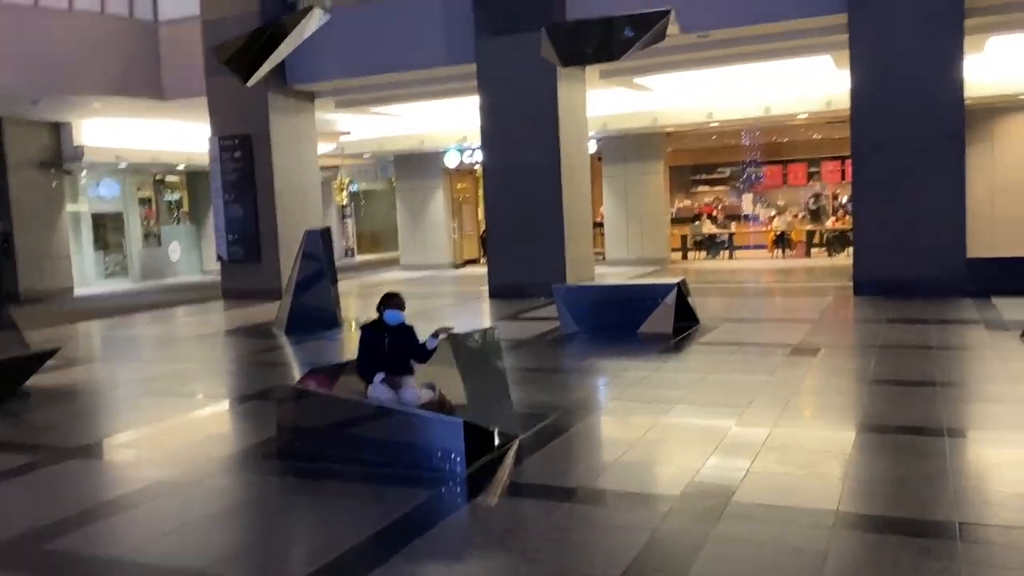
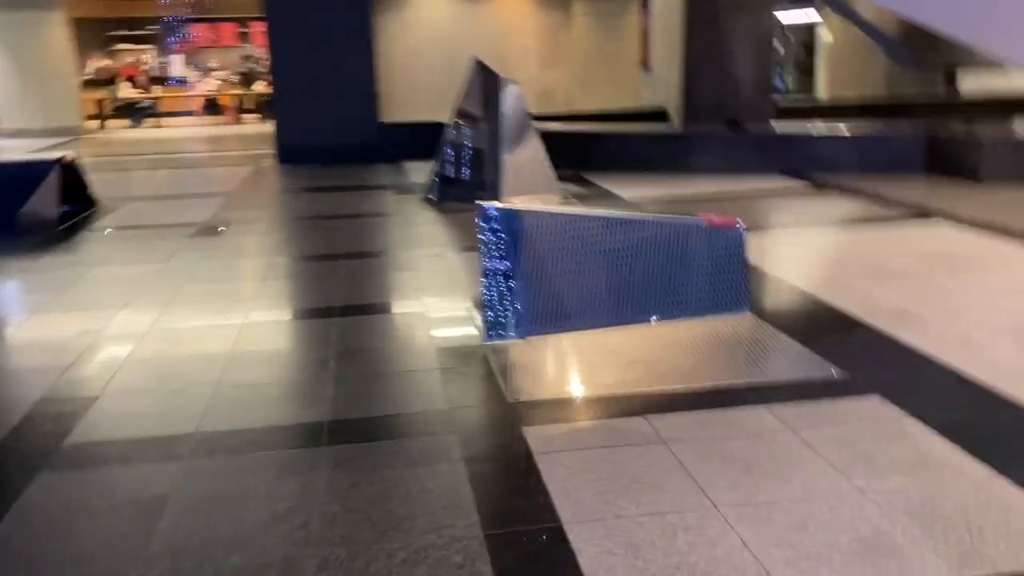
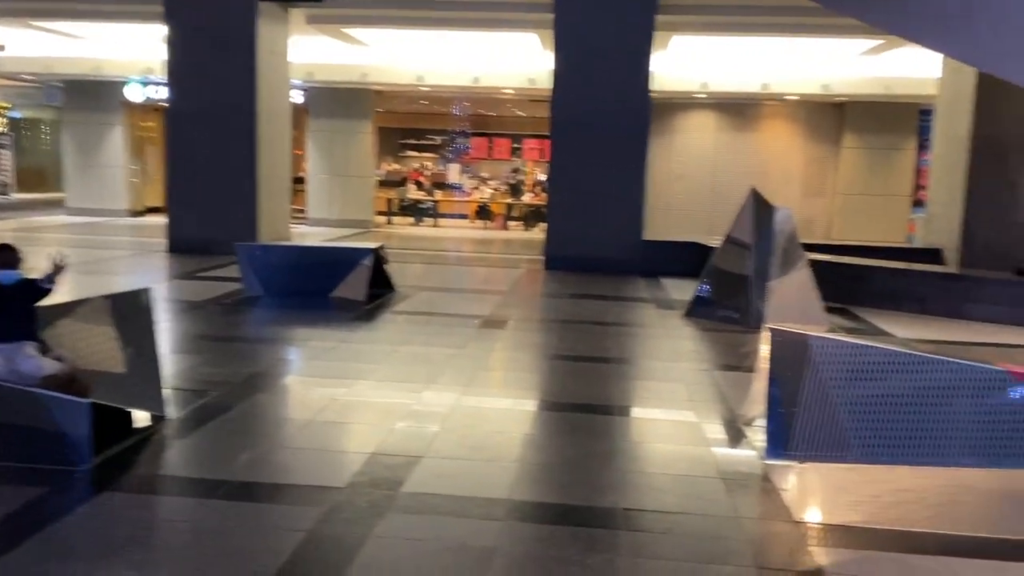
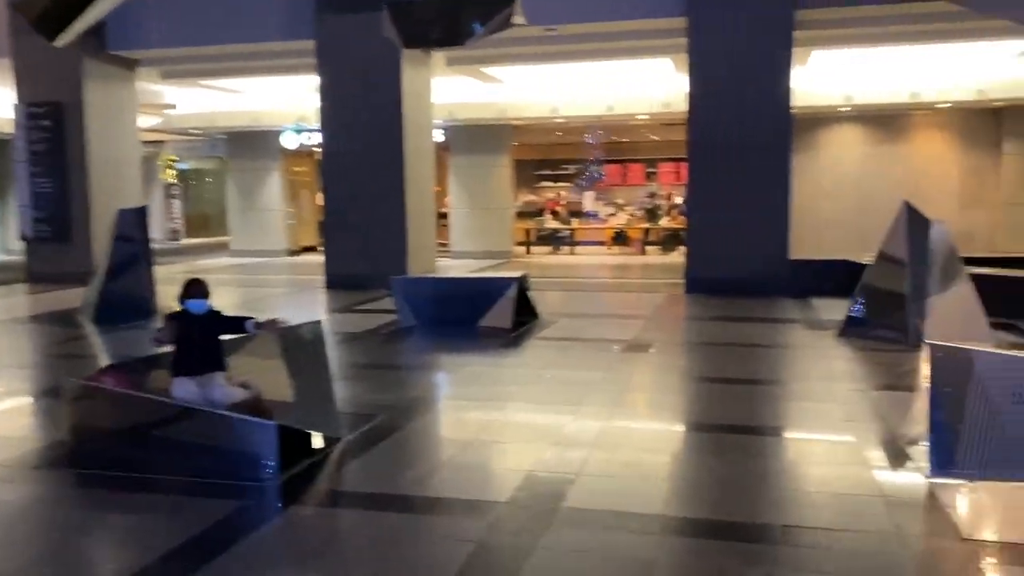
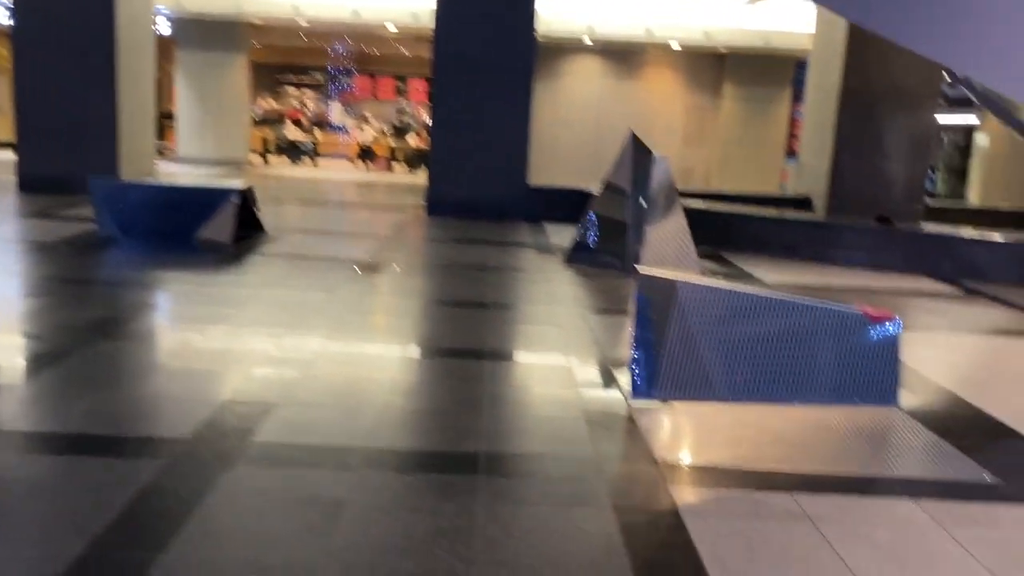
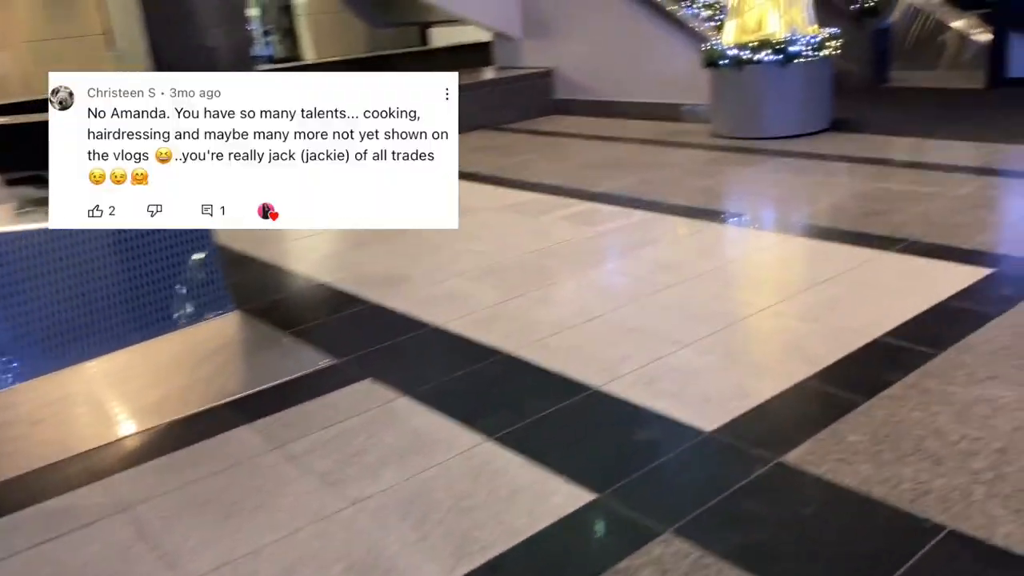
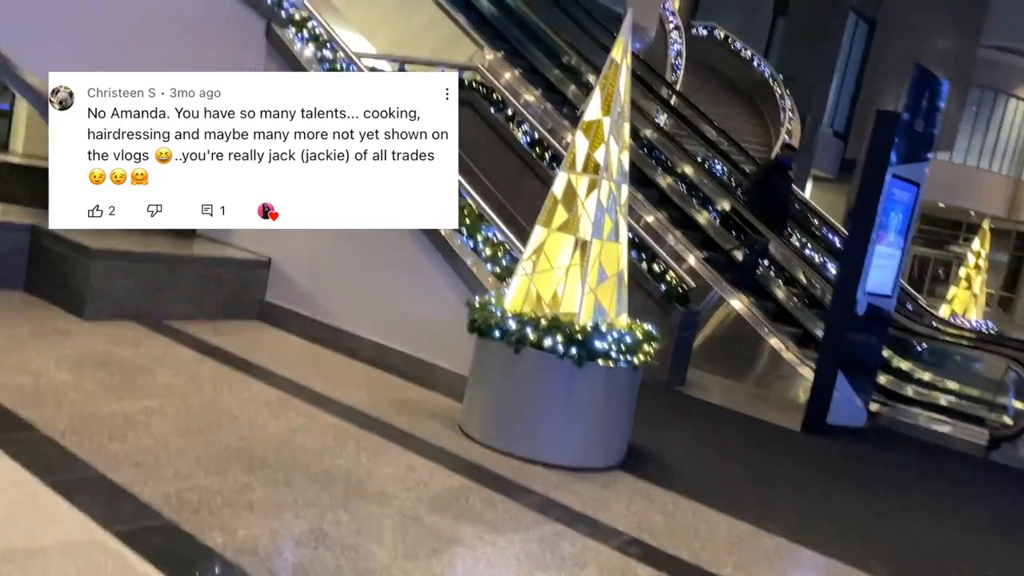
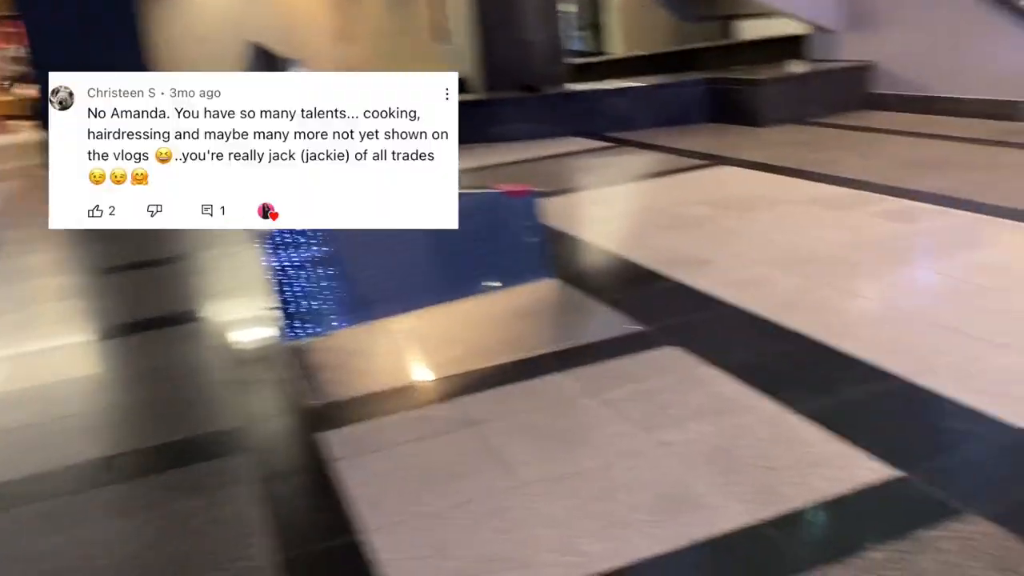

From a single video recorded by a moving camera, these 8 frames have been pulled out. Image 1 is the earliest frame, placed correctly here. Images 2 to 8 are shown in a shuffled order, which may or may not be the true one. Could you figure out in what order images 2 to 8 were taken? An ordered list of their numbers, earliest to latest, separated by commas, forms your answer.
4, 3, 5, 2, 8, 6, 7
